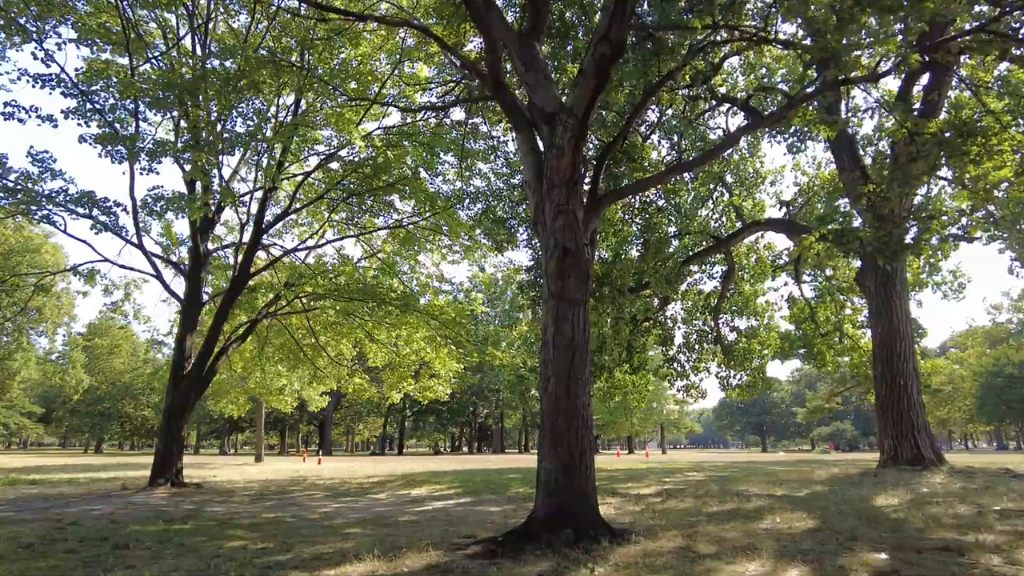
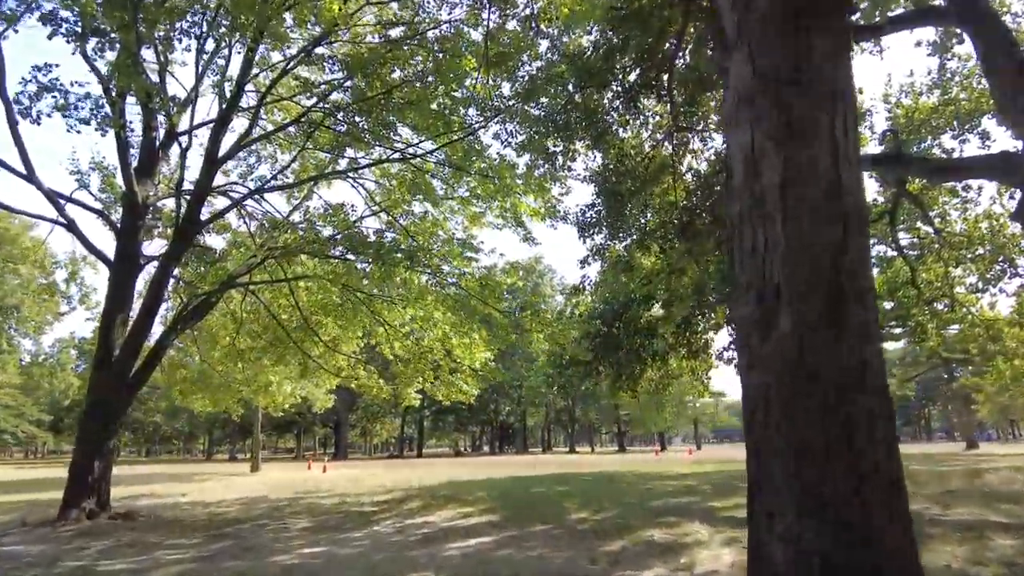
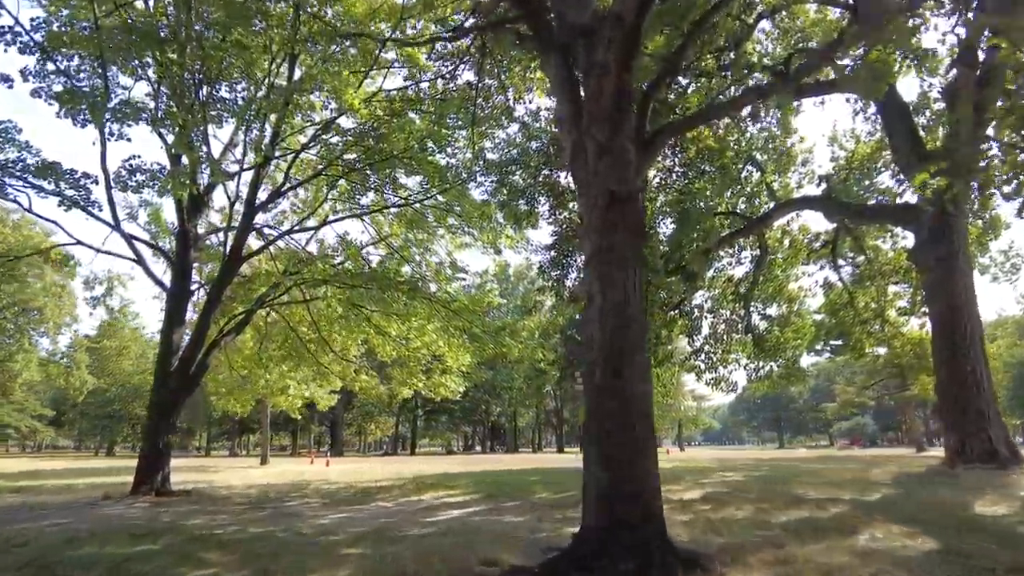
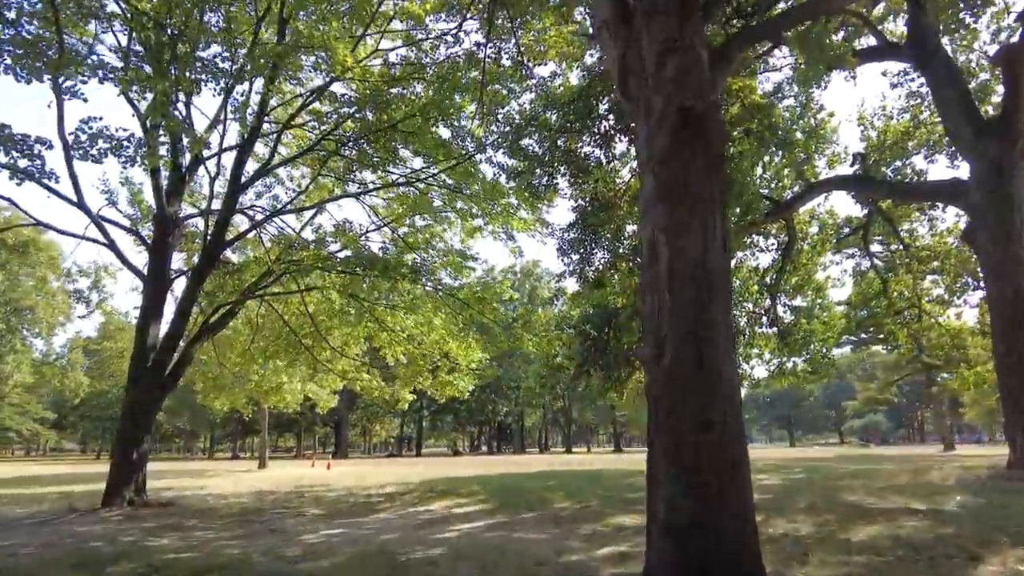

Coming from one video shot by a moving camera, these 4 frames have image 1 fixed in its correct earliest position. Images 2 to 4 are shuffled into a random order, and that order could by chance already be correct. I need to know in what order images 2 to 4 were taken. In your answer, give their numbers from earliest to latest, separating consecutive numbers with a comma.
3, 4, 2
